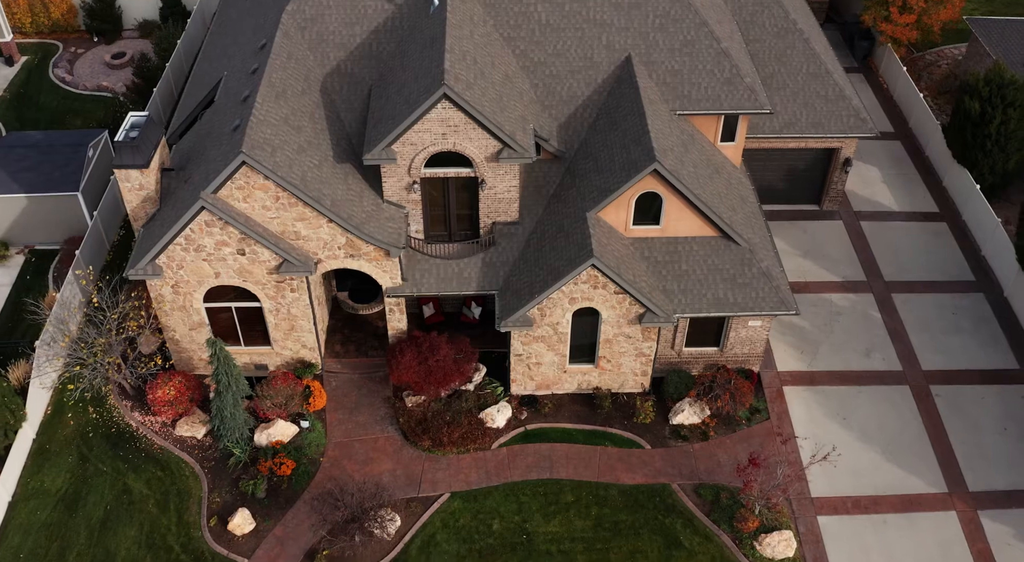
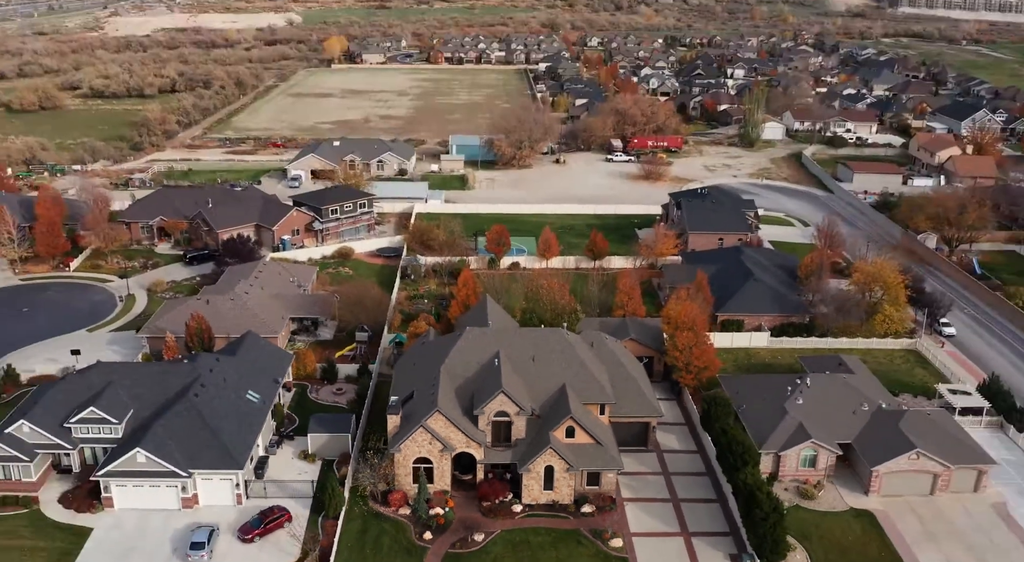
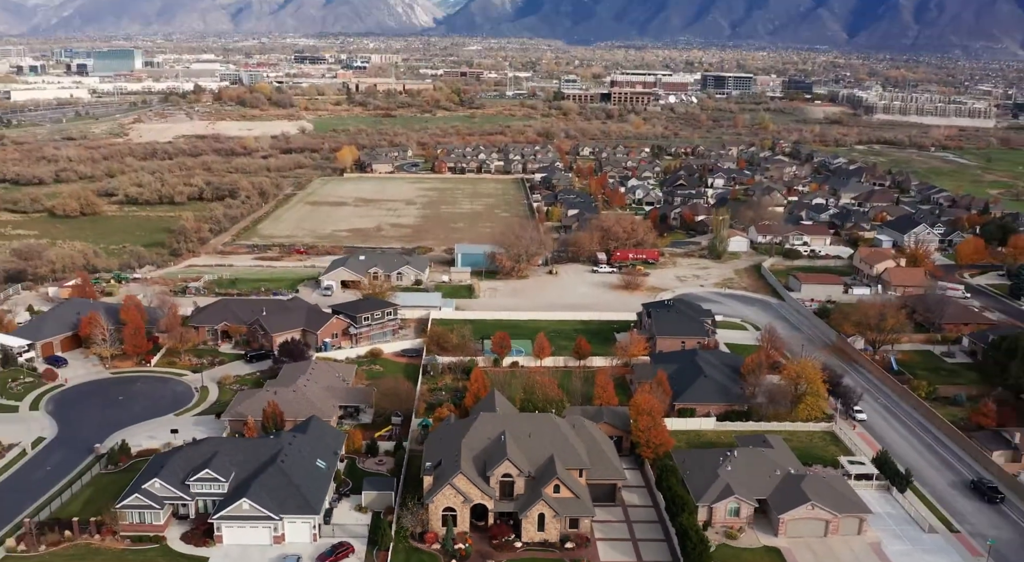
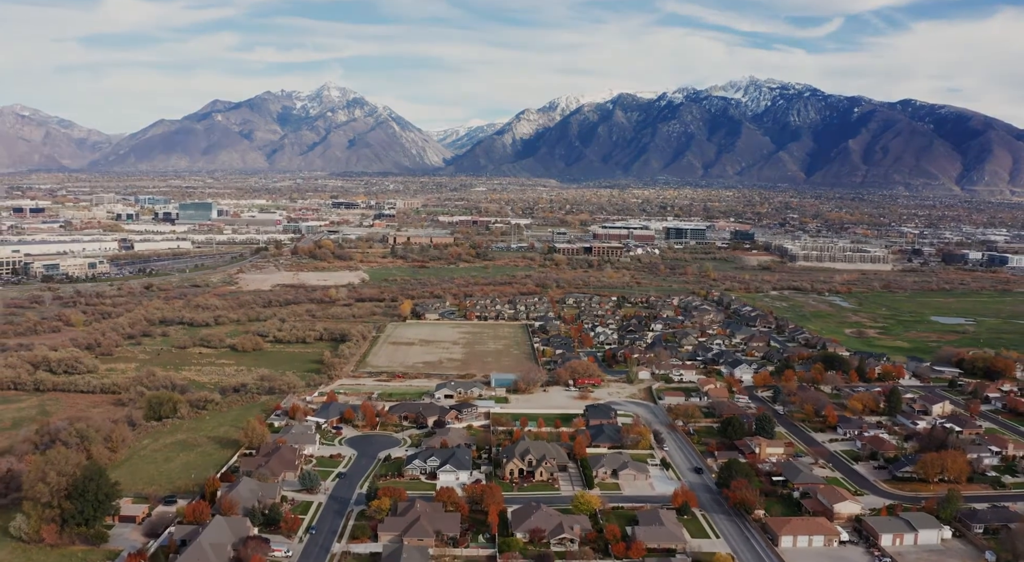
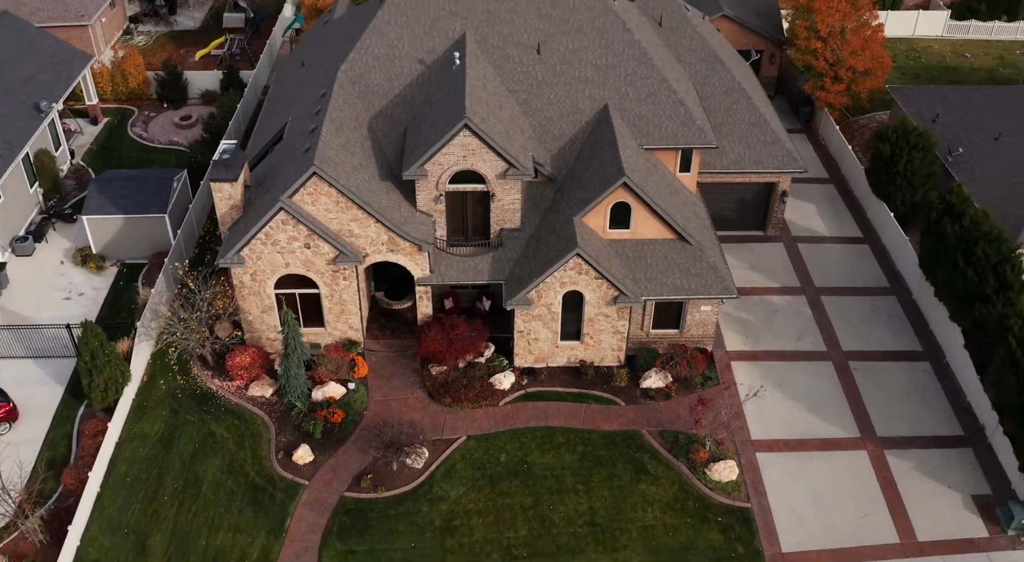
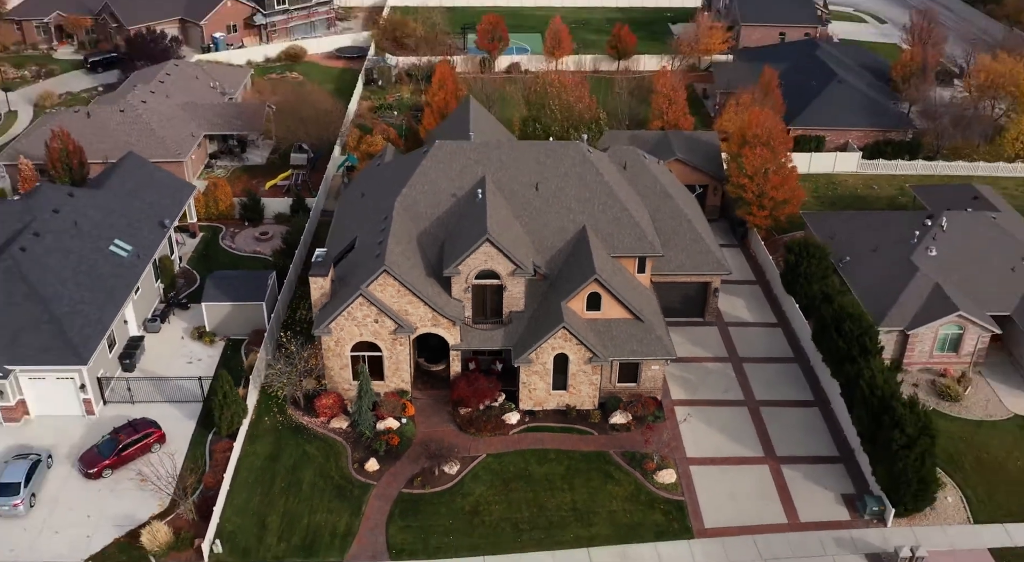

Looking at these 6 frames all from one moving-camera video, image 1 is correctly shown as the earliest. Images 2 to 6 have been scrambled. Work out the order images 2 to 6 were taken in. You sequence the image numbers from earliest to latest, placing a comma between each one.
5, 6, 2, 3, 4
